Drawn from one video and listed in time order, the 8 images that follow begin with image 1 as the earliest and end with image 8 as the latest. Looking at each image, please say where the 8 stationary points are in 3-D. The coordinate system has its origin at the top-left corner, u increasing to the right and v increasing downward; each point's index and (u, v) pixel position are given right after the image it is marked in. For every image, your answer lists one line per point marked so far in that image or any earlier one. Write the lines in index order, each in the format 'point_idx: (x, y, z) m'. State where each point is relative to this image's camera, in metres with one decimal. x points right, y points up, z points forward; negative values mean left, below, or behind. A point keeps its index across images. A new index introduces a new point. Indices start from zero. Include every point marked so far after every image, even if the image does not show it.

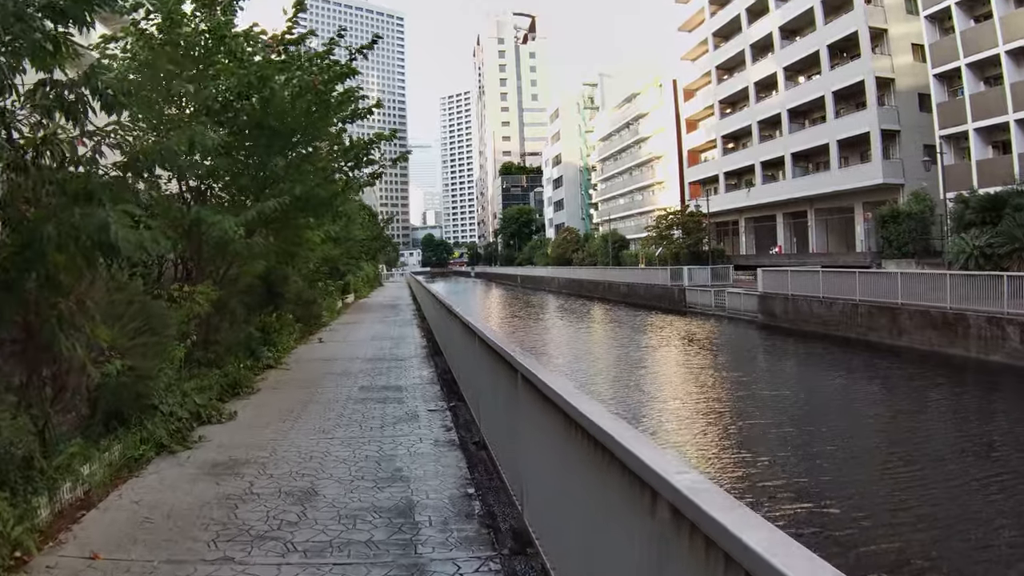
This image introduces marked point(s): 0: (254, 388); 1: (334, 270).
0: (-3.1, -1.2, +8.2) m
1: (-4.8, +0.5, +18.2) m
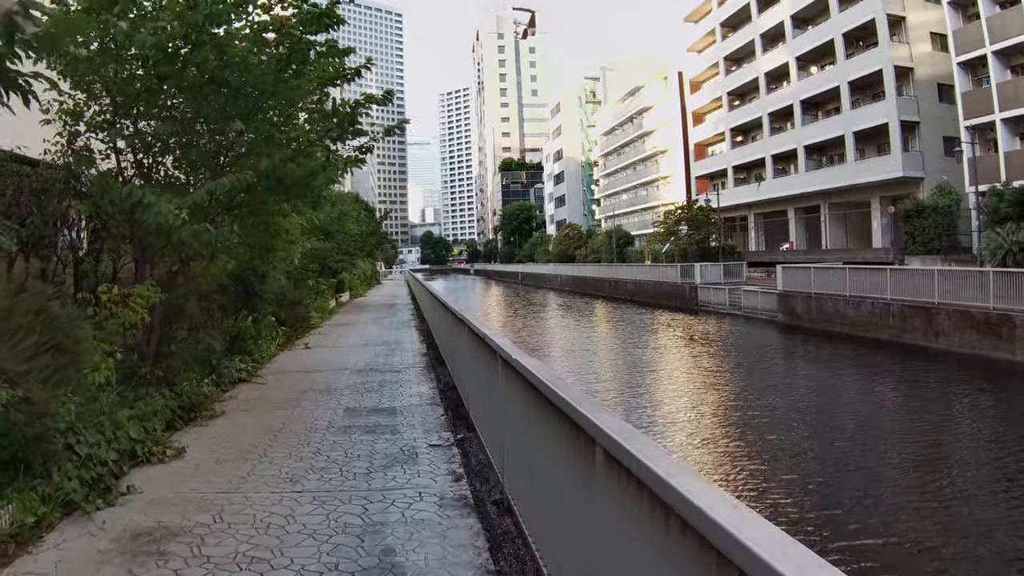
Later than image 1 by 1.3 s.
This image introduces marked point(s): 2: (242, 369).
0: (-2.9, -1.2, +6.7) m
1: (-4.6, +0.5, +16.7) m
2: (-3.2, -1.0, +8.3) m
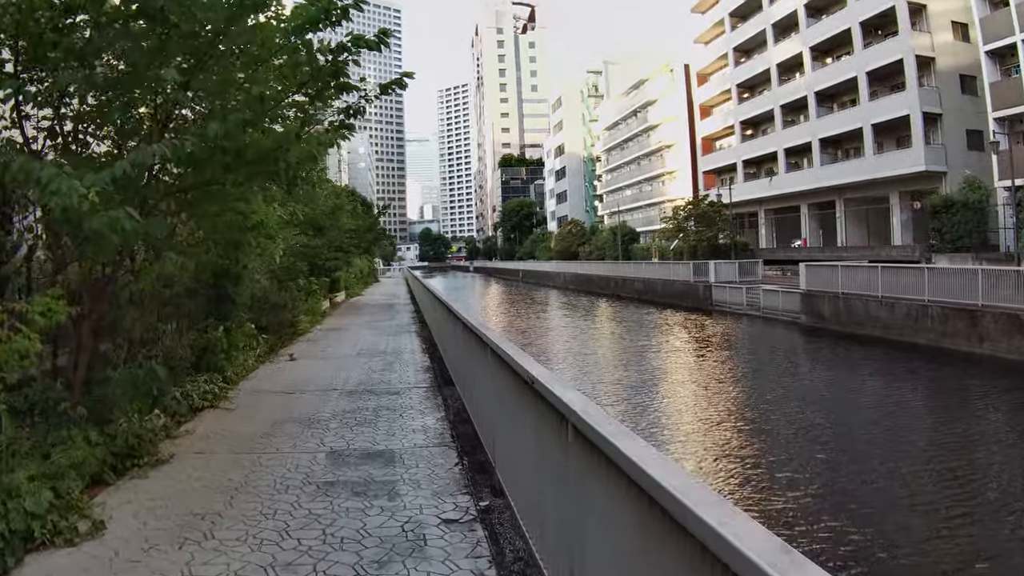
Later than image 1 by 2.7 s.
0: (-2.6, -1.3, +5.2) m
1: (-4.4, +0.5, +15.2) m
2: (-3.0, -1.0, +6.8) m
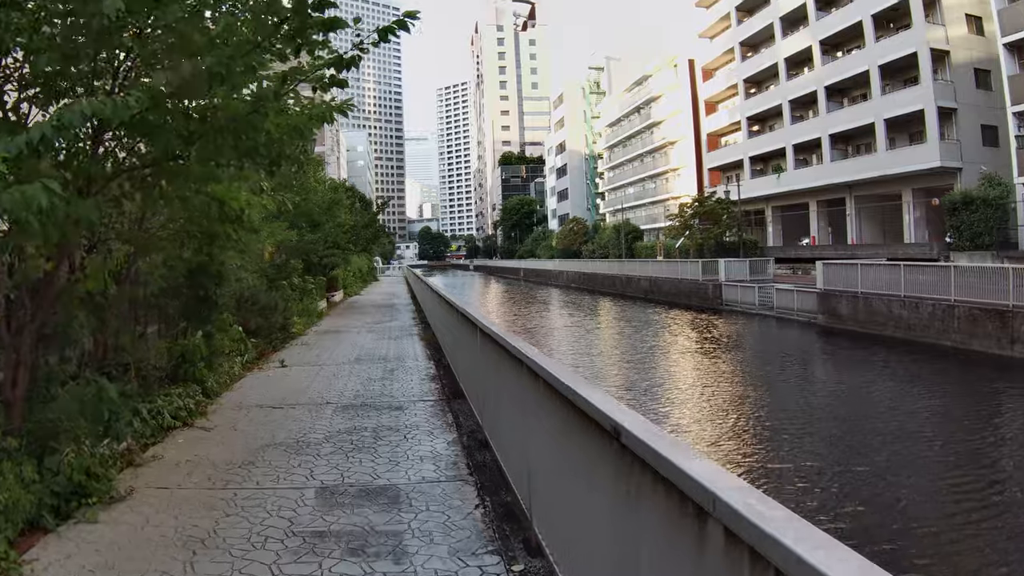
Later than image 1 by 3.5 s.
0: (-2.4, -1.3, +4.3) m
1: (-4.2, +0.5, +14.3) m
2: (-2.8, -1.0, +5.9) m
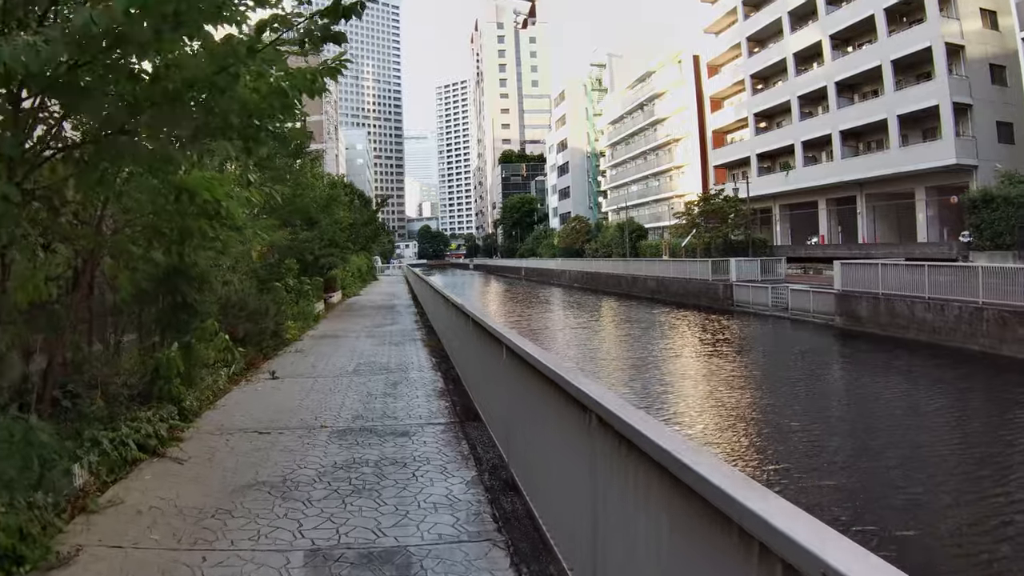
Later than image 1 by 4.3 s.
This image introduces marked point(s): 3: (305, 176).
0: (-2.3, -1.3, +3.5) m
1: (-4.0, +0.5, +13.5) m
2: (-2.6, -1.1, +5.0) m
3: (-3.9, +2.2, +13.2) m
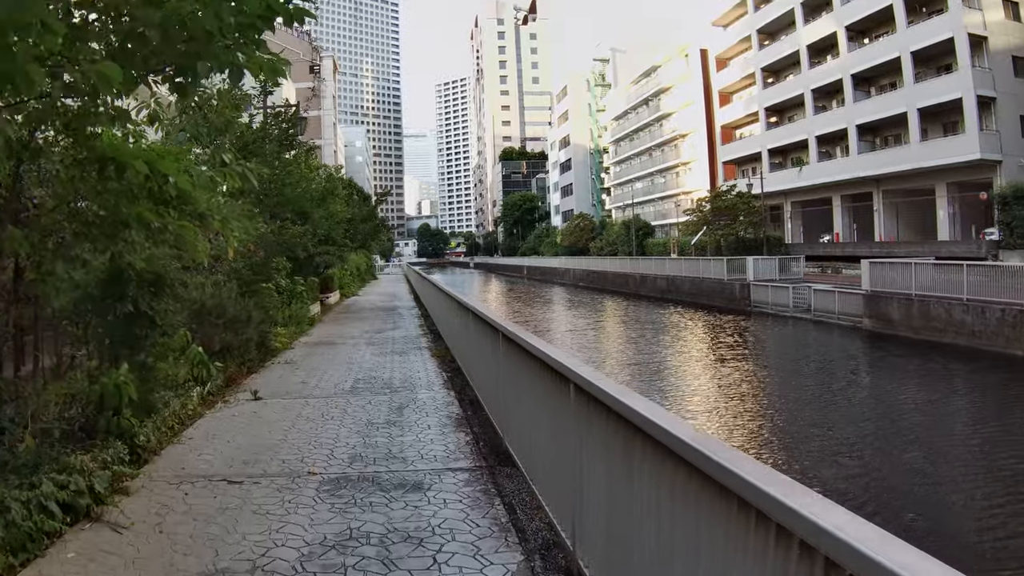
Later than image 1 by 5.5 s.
0: (-2.0, -1.4, +2.3) m
1: (-3.8, +0.5, +12.3) m
2: (-2.4, -1.1, +3.8) m
3: (-3.7, +2.1, +11.9) m
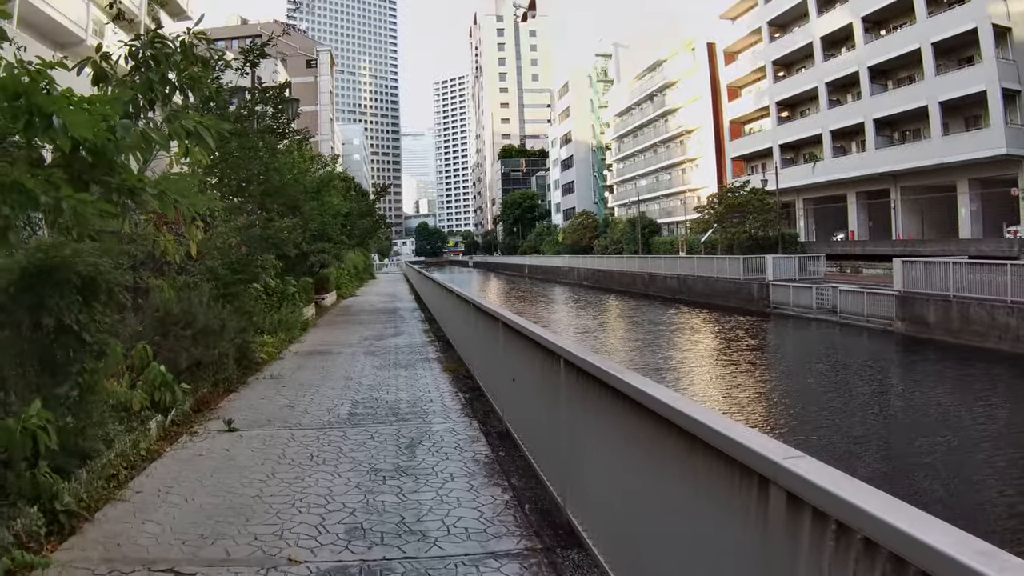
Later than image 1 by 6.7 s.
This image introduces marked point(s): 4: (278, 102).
0: (-1.7, -1.4, +1.0) m
1: (-3.5, +0.5, +11.0) m
2: (-2.1, -1.2, +2.5) m
3: (-3.4, +2.1, +10.6) m
4: (-3.4, +2.7, +10.1) m
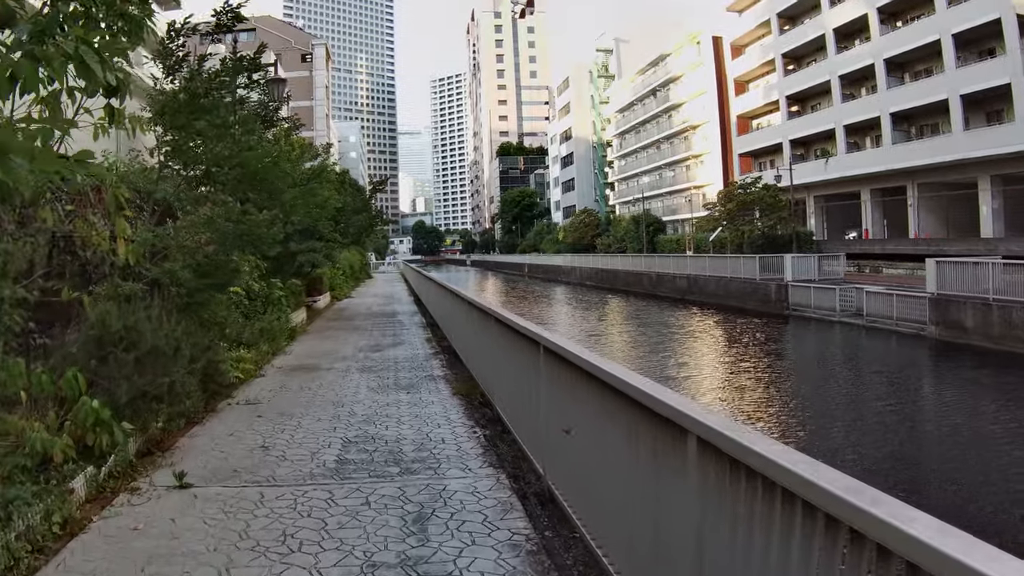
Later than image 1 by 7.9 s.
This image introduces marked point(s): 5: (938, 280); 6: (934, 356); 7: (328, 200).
0: (-1.4, -1.5, -0.3) m
1: (-3.3, +0.4, +9.7) m
2: (-1.8, -1.2, +1.3) m
3: (-3.2, +2.1, +9.4) m
4: (-3.2, +2.7, +8.9) m
5: (+10.9, +0.2, +17.9) m
6: (+9.6, -1.7, +15.8) m
7: (-3.9, +1.8, +15.1) m
